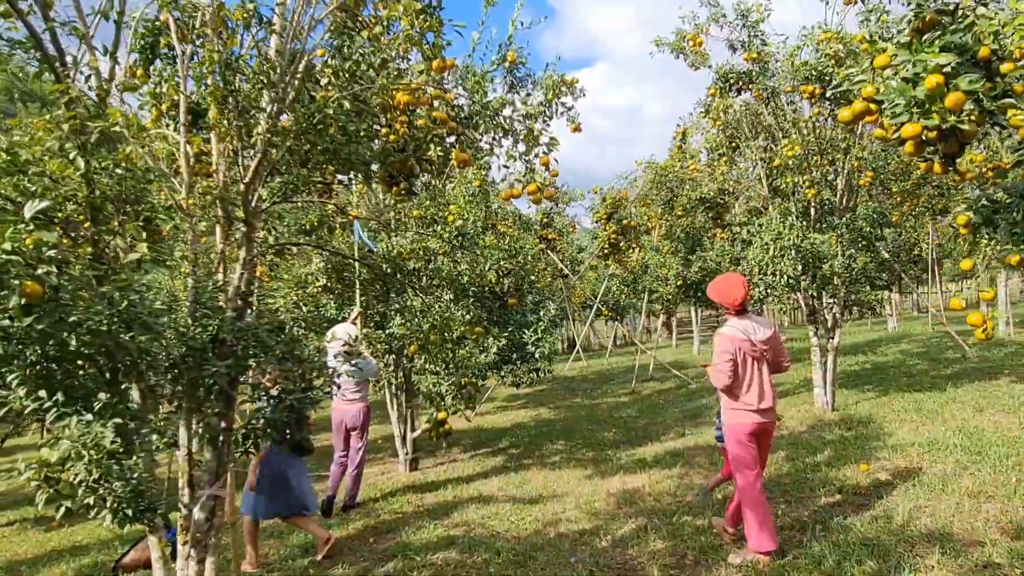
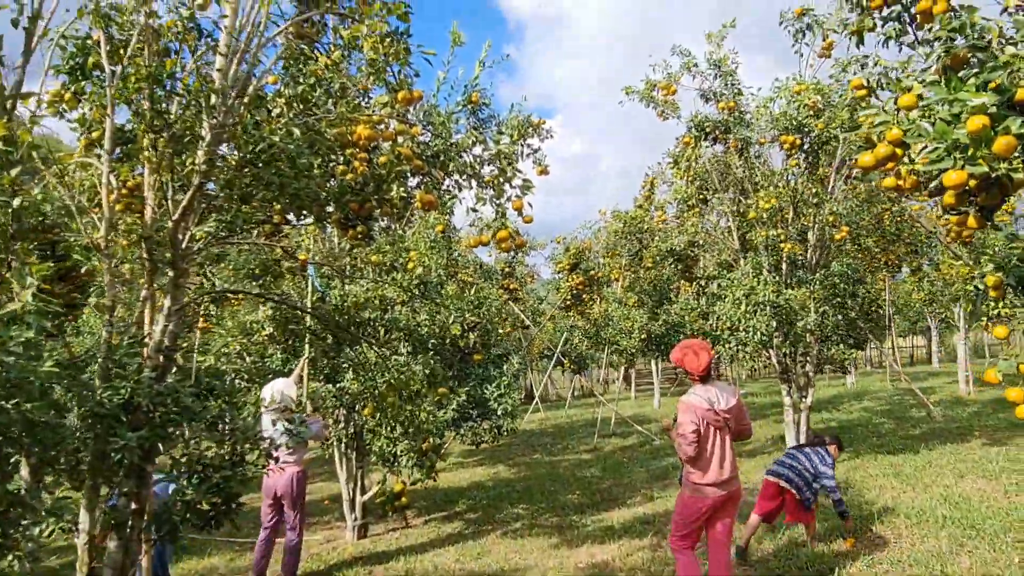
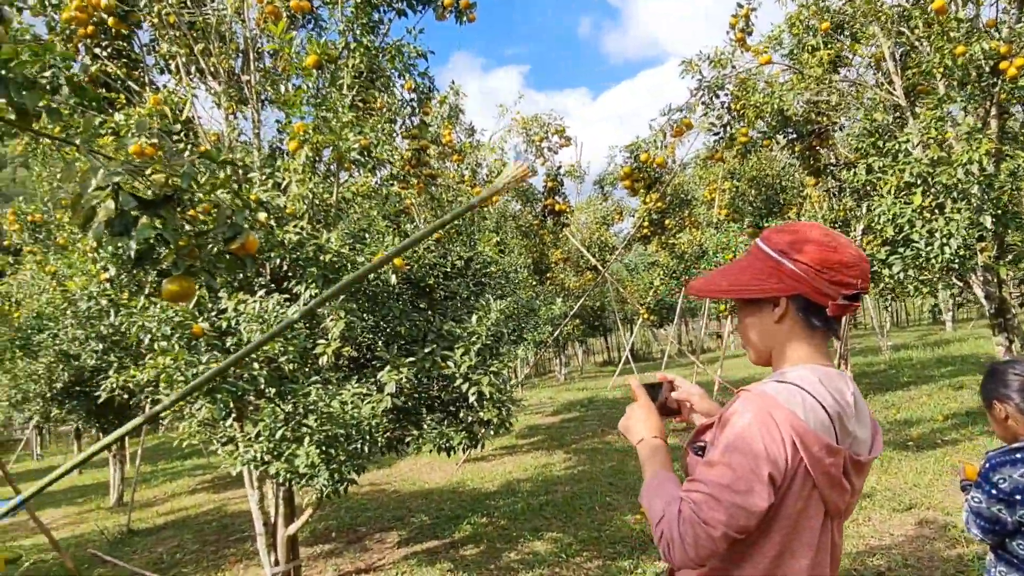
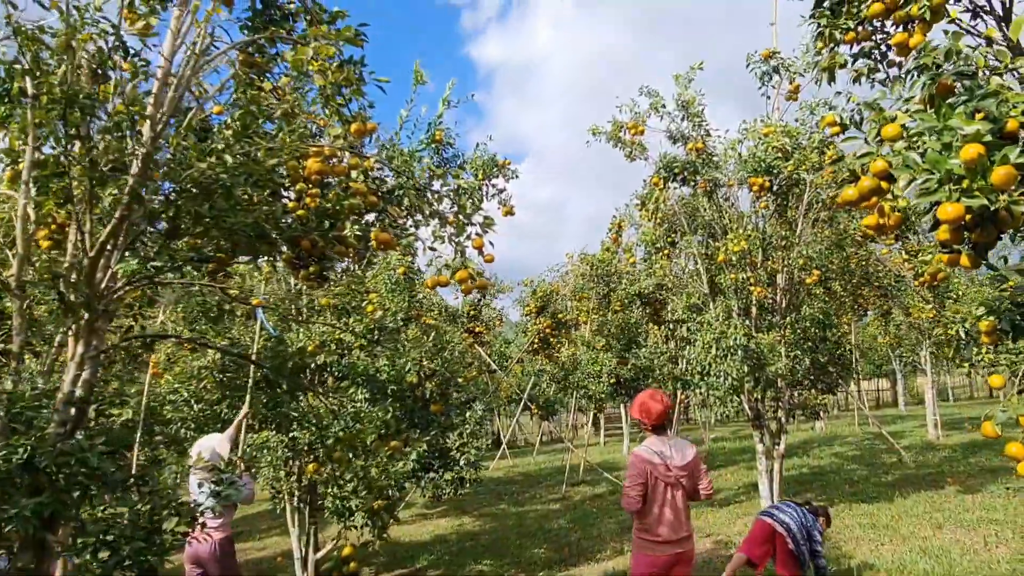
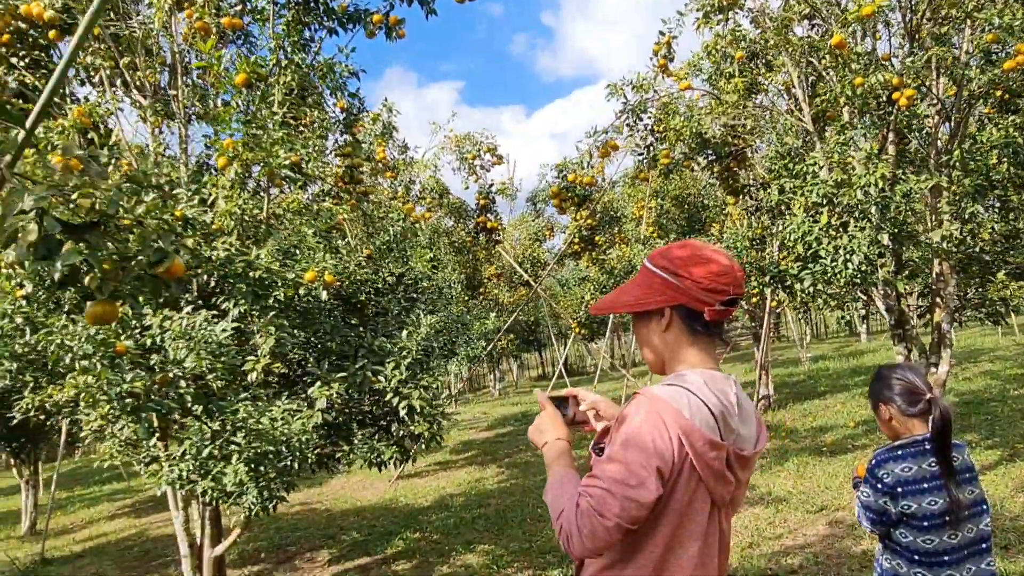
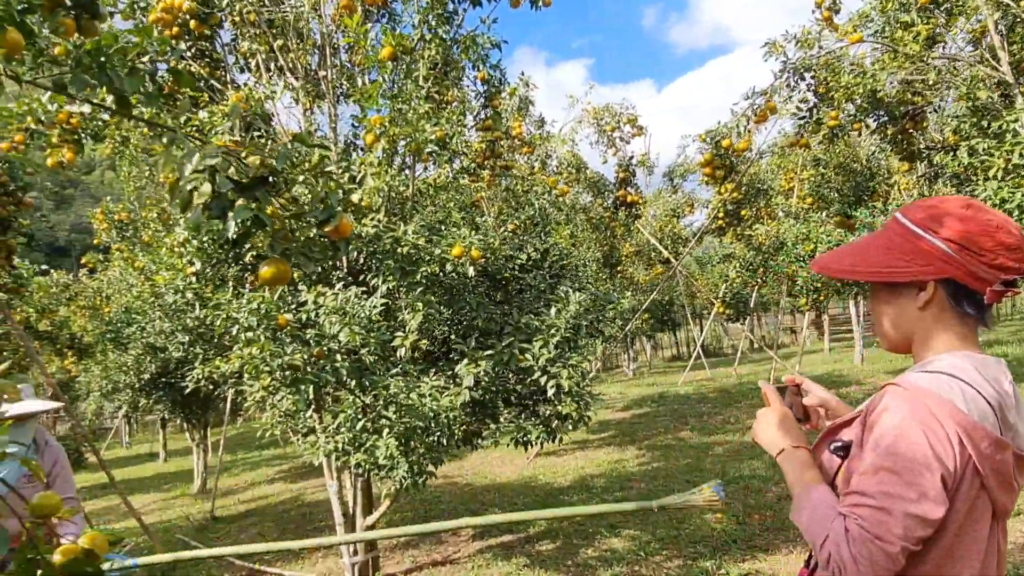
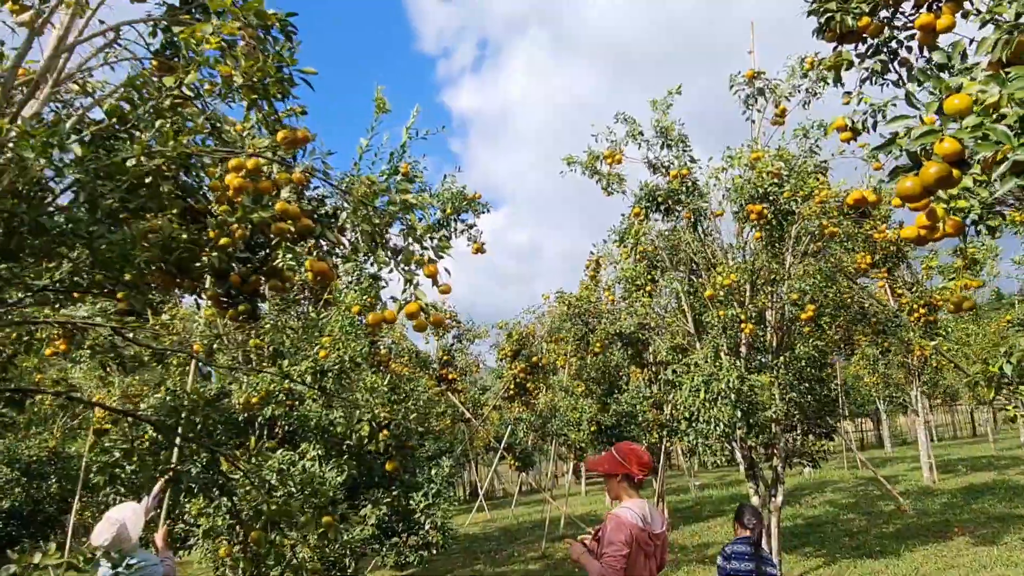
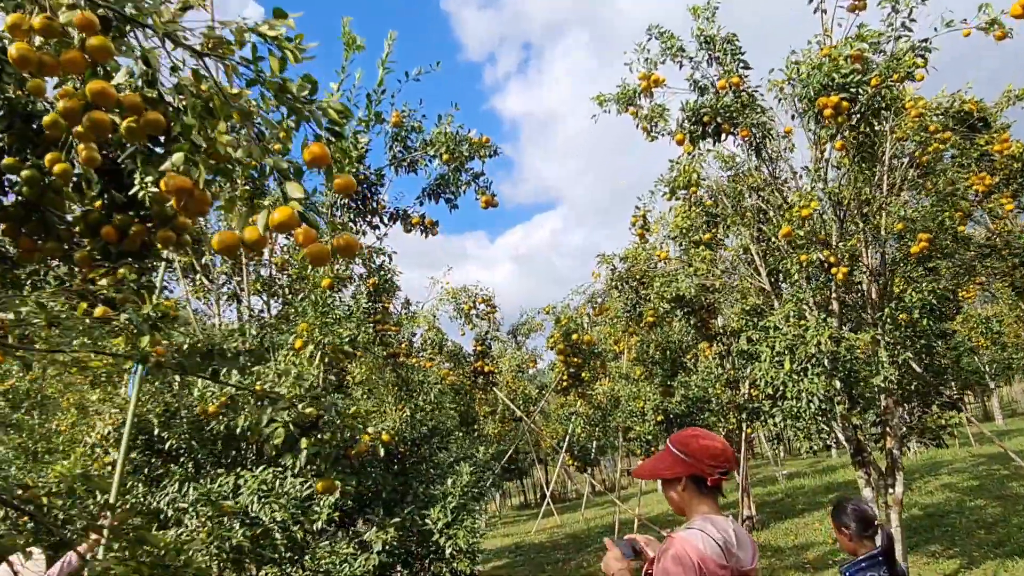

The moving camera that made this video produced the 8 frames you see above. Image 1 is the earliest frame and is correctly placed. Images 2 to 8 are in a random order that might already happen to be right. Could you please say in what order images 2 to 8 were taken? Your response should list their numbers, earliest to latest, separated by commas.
2, 4, 7, 8, 5, 3, 6
